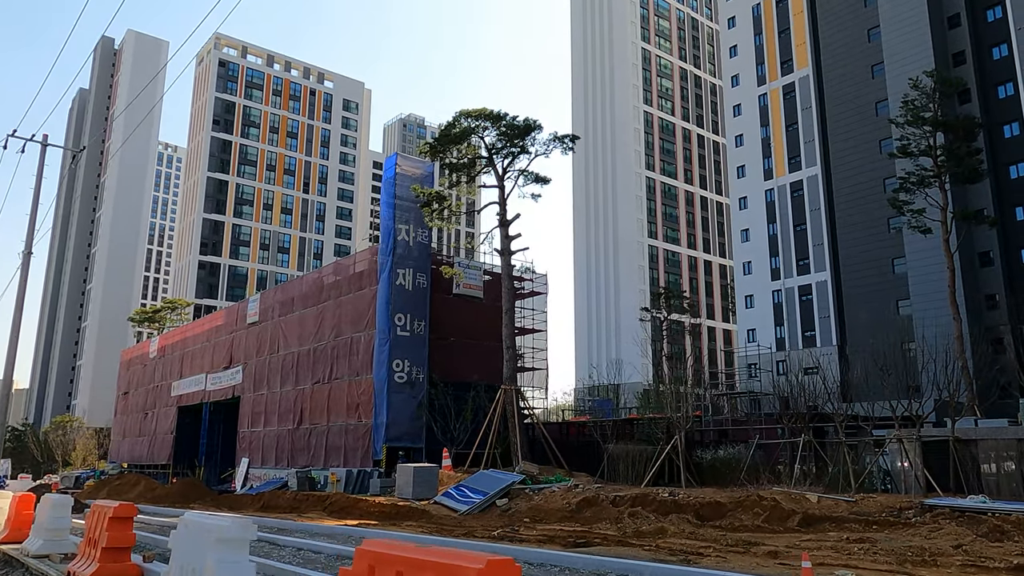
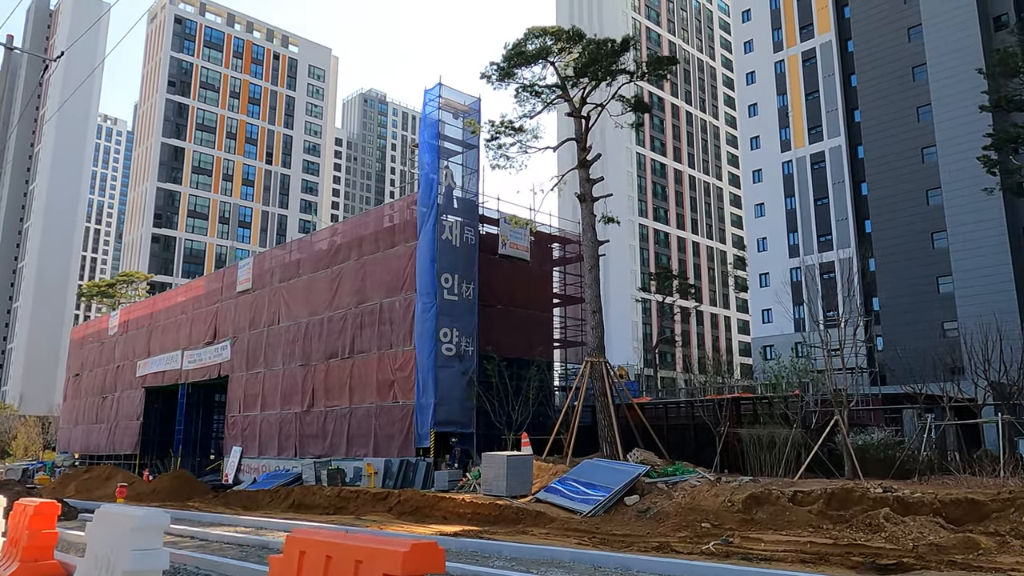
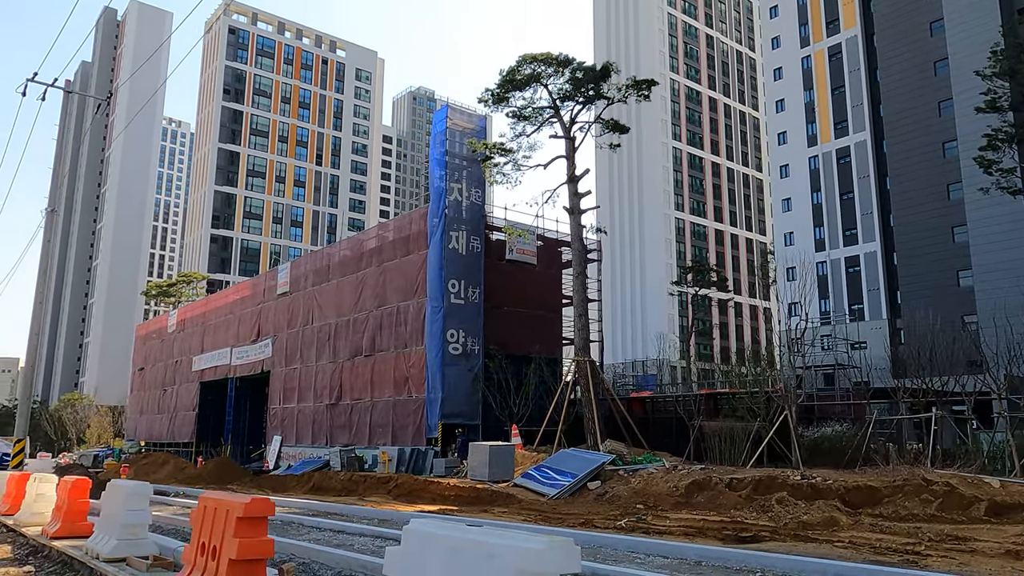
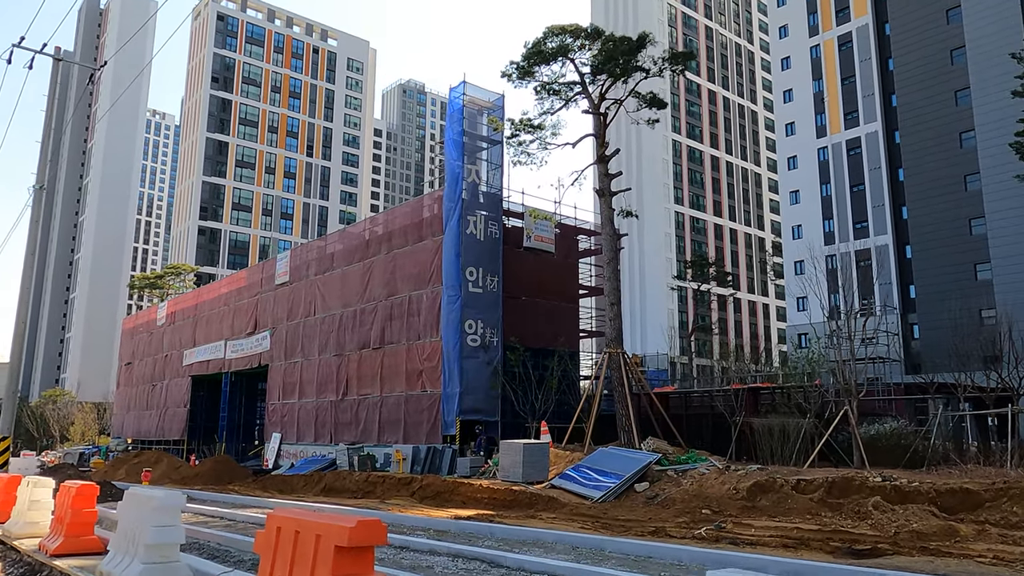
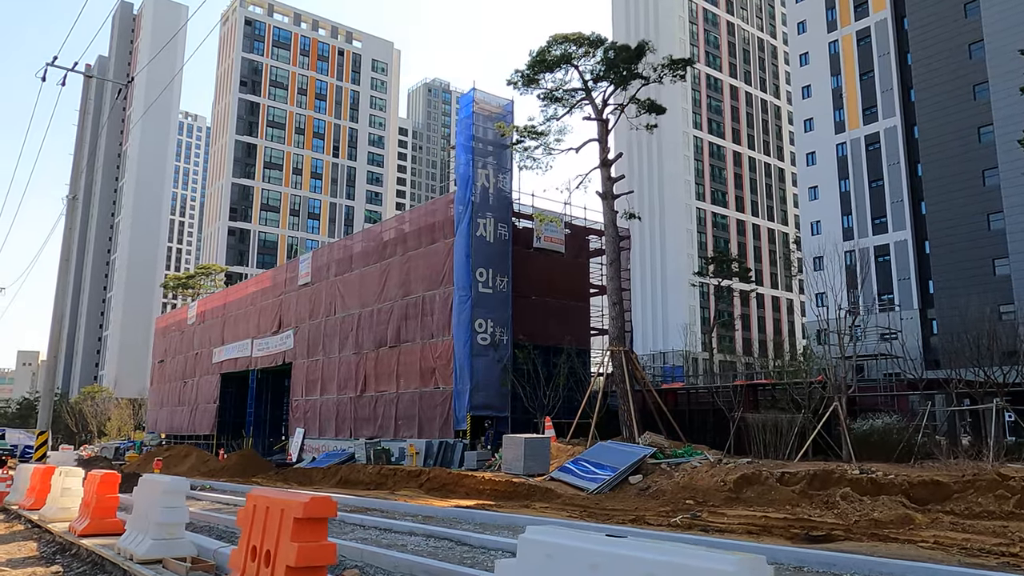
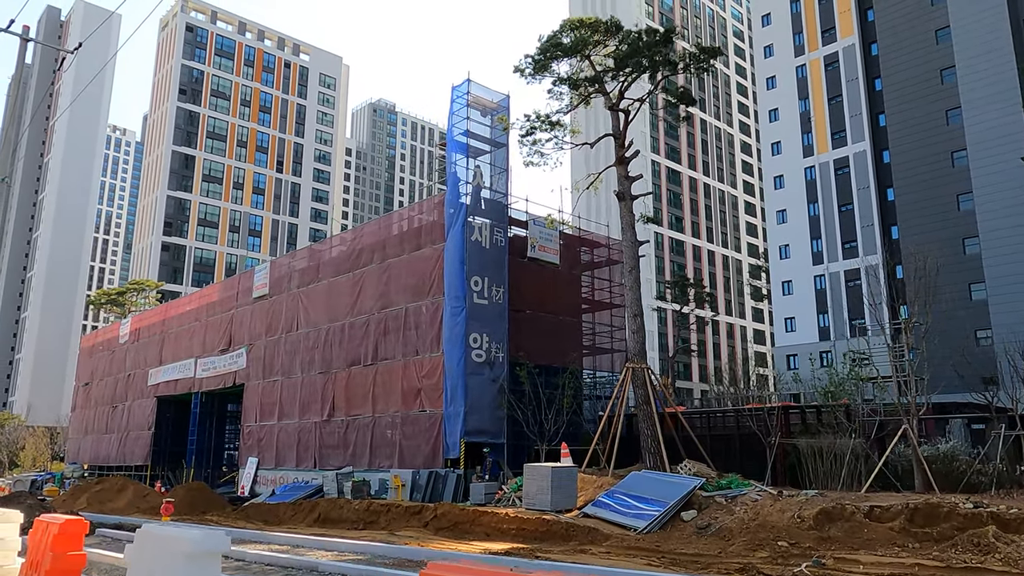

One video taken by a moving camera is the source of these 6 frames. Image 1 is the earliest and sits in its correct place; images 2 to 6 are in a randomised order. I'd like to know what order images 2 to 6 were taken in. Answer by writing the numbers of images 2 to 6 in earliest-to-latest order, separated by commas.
3, 5, 4, 2, 6
